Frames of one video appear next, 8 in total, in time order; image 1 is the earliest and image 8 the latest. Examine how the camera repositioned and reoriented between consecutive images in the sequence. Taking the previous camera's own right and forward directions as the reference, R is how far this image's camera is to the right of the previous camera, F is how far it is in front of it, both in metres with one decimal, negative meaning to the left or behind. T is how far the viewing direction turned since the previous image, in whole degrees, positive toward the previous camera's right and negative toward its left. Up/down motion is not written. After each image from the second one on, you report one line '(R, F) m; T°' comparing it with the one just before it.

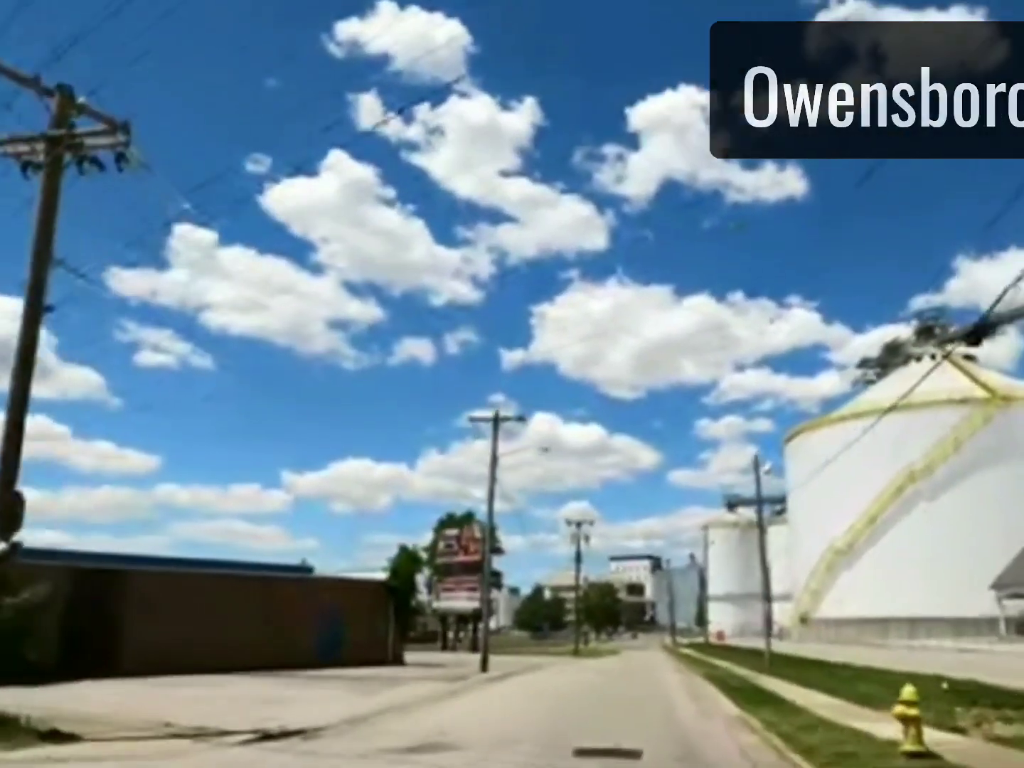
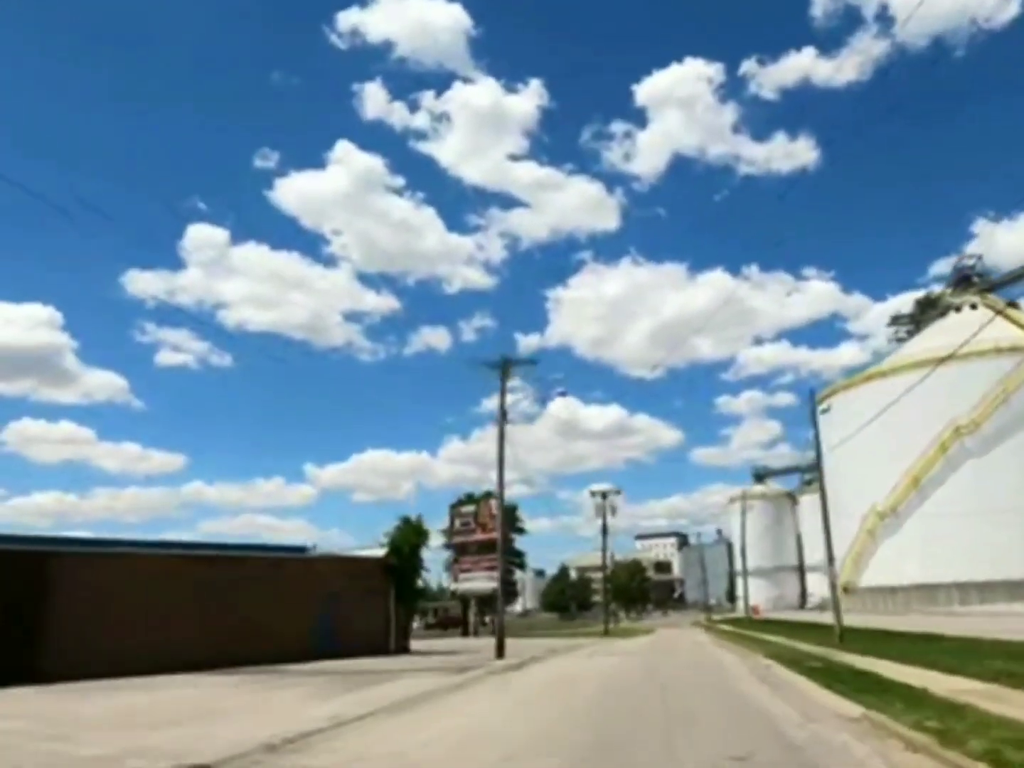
(+0.2, +5.7) m; -1°
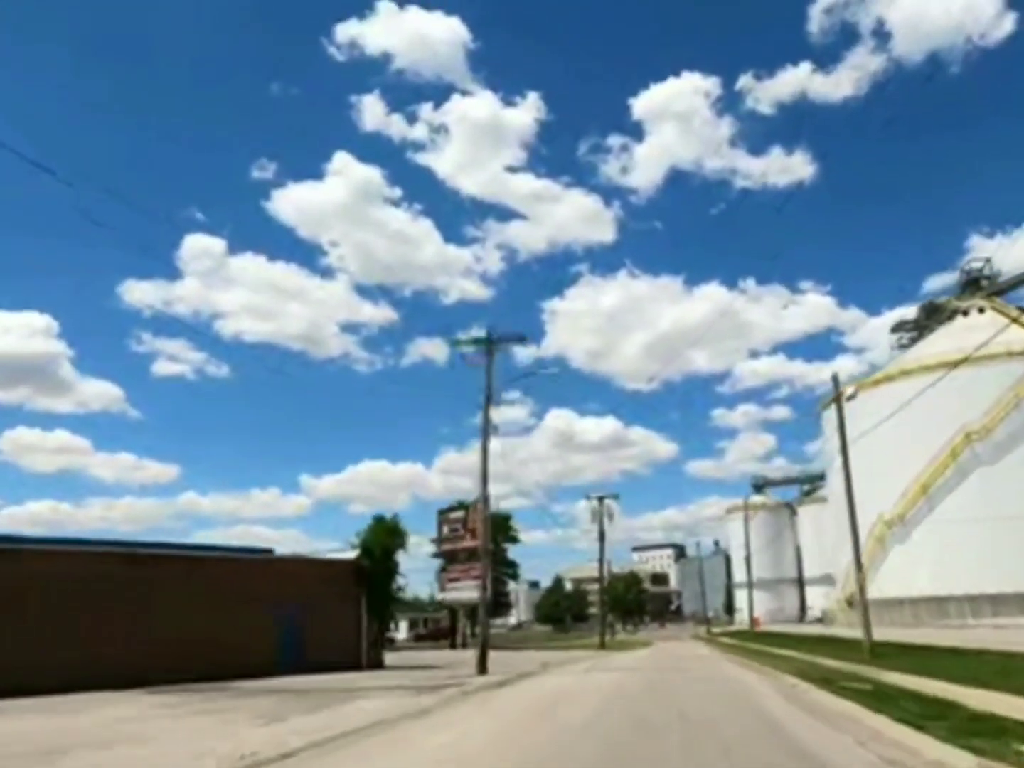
(+0.2, +3.5) m; 0°
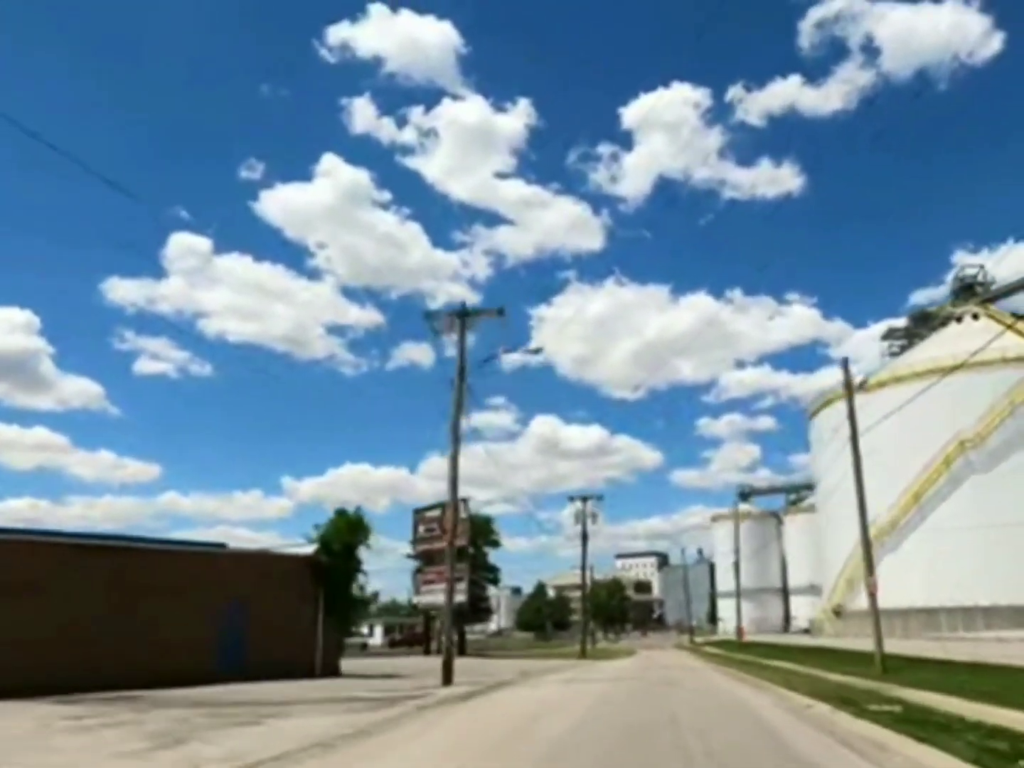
(+0.2, +2.8) m; +1°
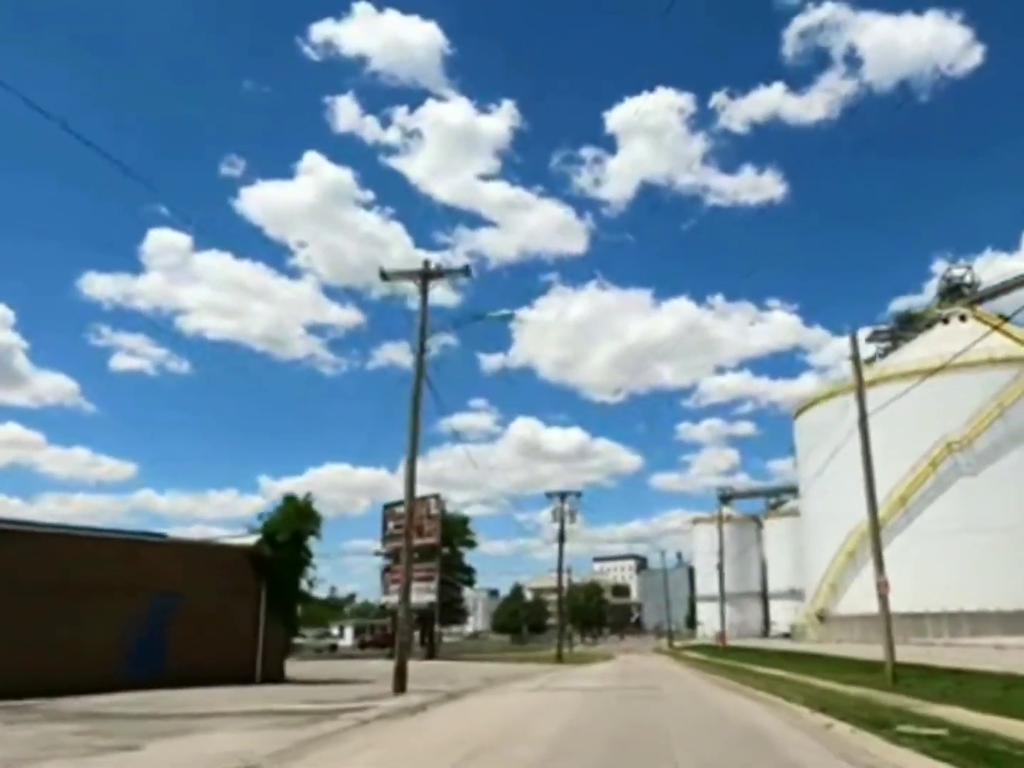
(+0.2, +2.9) m; +1°
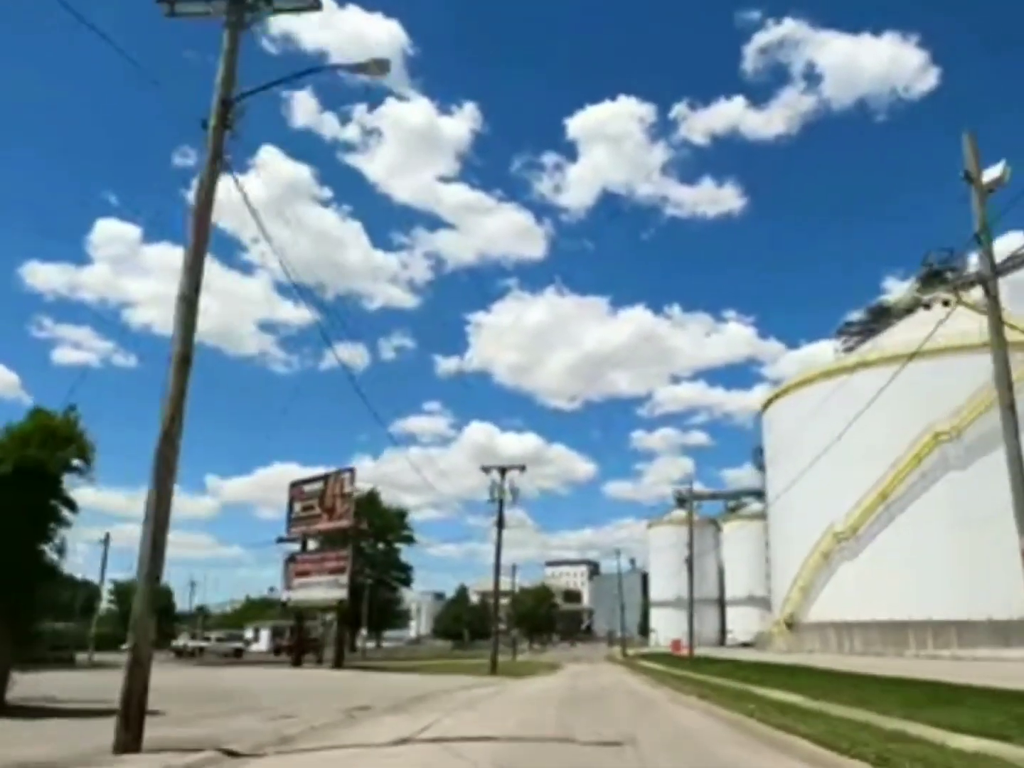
(+0.9, +9.7) m; +2°
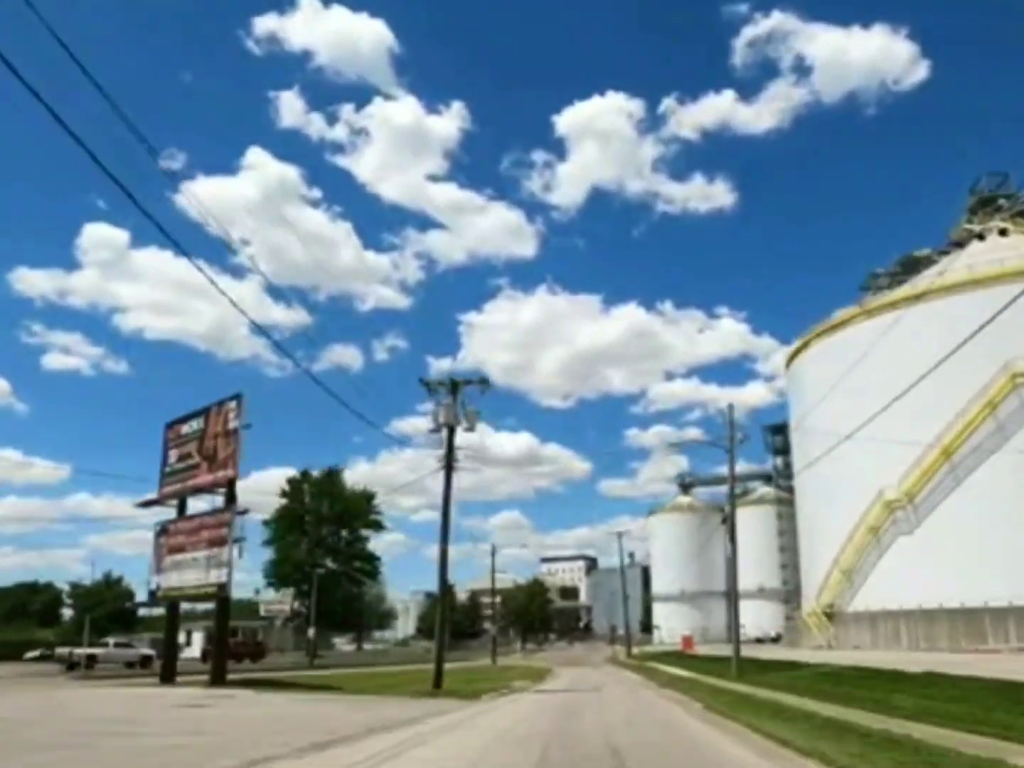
(+1.0, +14.8) m; 0°
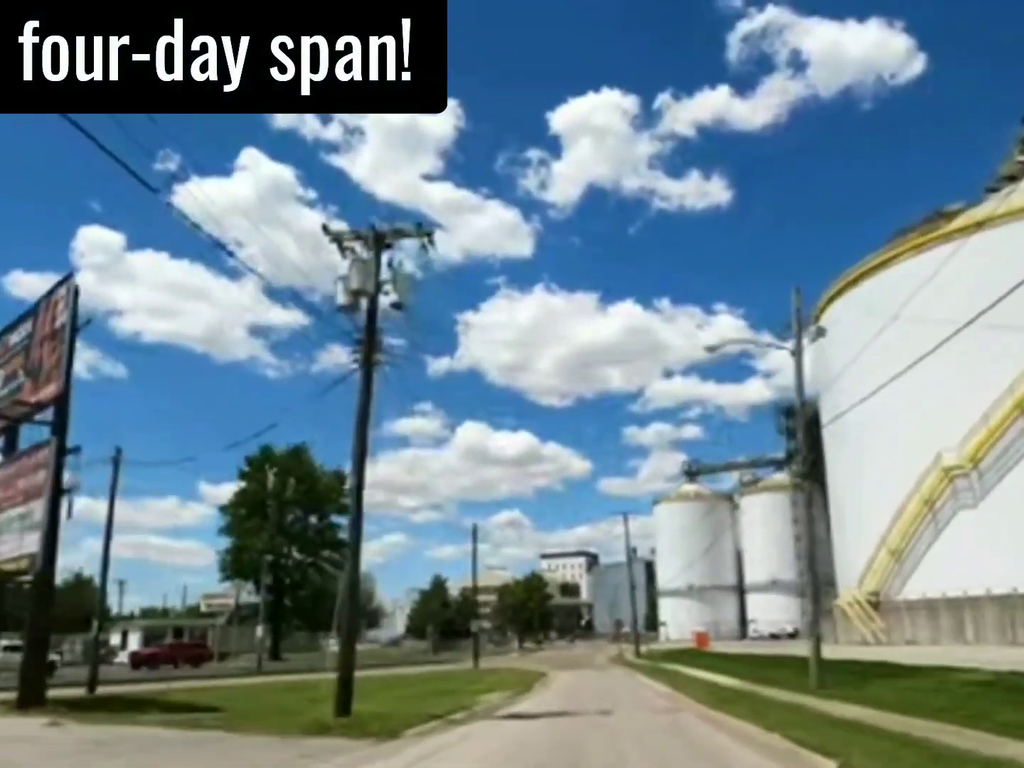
(+0.6, +10.7) m; 0°
